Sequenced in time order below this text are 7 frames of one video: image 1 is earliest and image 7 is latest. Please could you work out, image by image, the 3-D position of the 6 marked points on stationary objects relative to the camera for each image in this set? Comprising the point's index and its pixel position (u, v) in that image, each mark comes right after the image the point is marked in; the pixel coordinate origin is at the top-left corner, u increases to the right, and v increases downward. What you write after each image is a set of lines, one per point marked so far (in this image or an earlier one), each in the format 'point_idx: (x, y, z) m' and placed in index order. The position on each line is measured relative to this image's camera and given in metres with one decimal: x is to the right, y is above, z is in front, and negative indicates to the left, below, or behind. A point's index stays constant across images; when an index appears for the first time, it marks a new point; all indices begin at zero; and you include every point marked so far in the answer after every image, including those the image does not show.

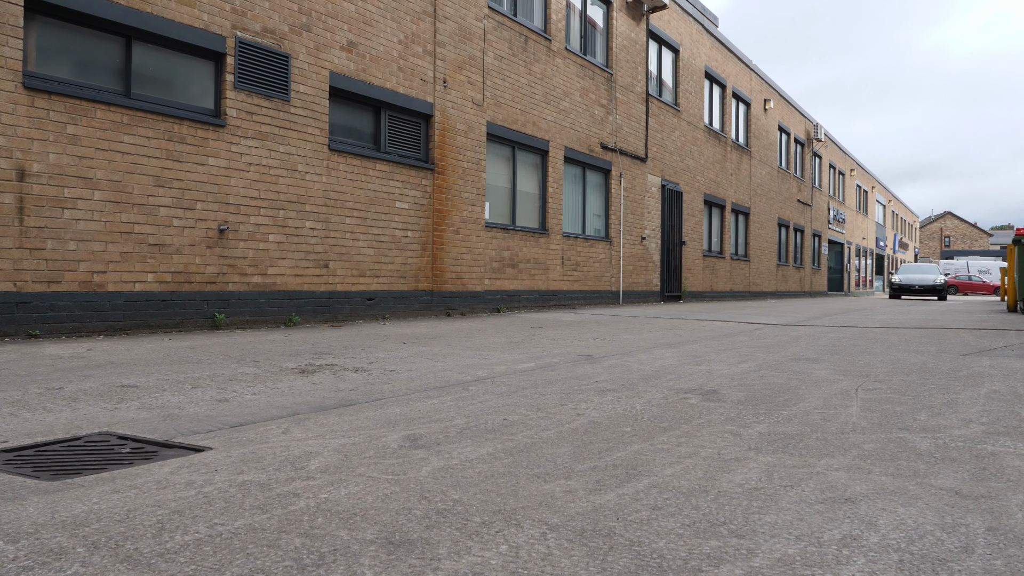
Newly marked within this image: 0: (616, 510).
0: (+0.3, -0.6, +2.1) m
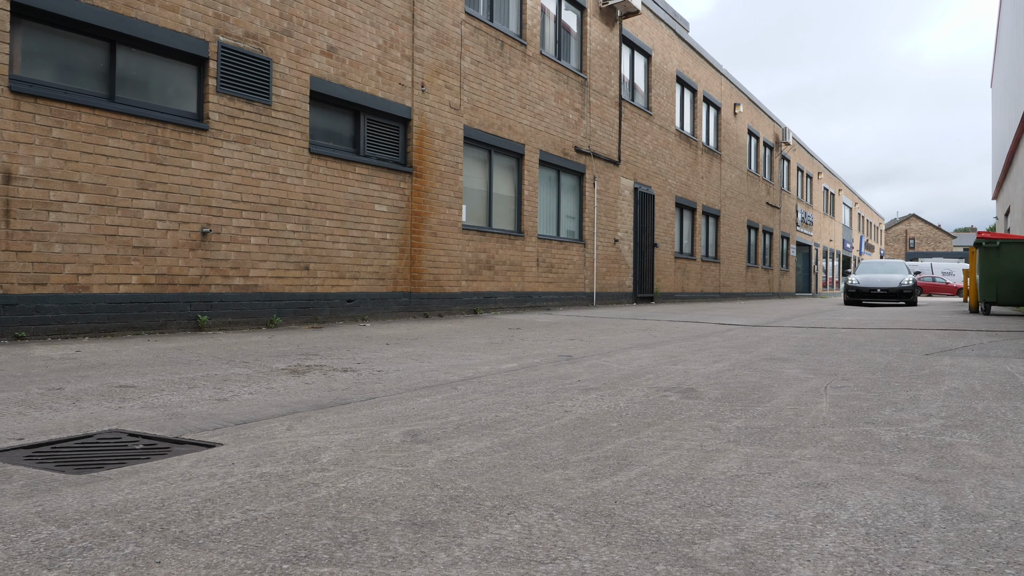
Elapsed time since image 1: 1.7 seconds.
0: (+0.3, -0.6, +2.3) m
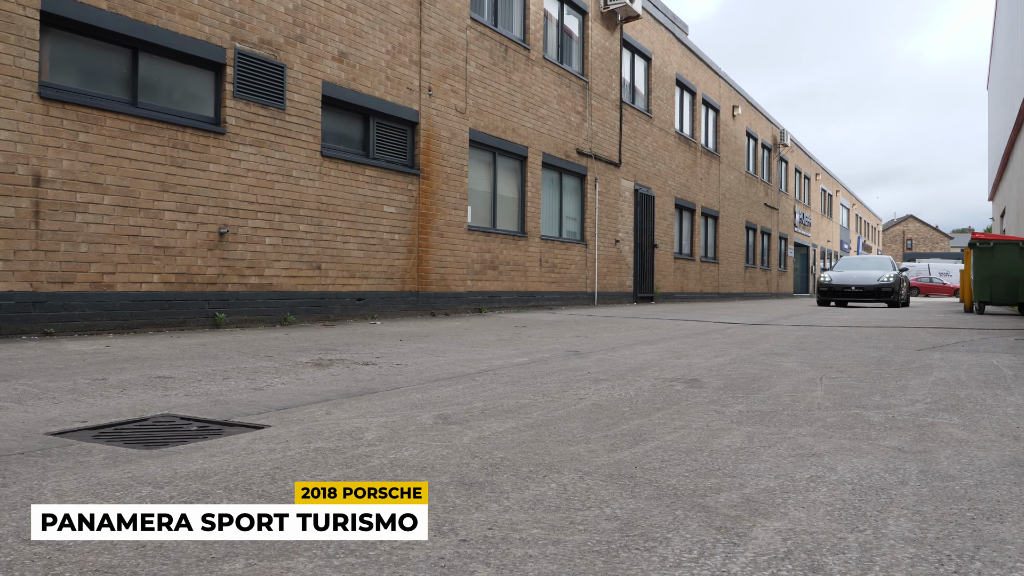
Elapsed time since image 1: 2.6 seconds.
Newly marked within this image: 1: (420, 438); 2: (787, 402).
0: (+0.4, -0.6, +2.6) m
1: (-0.4, -0.6, +3.2) m
2: (+1.5, -0.6, +4.1) m
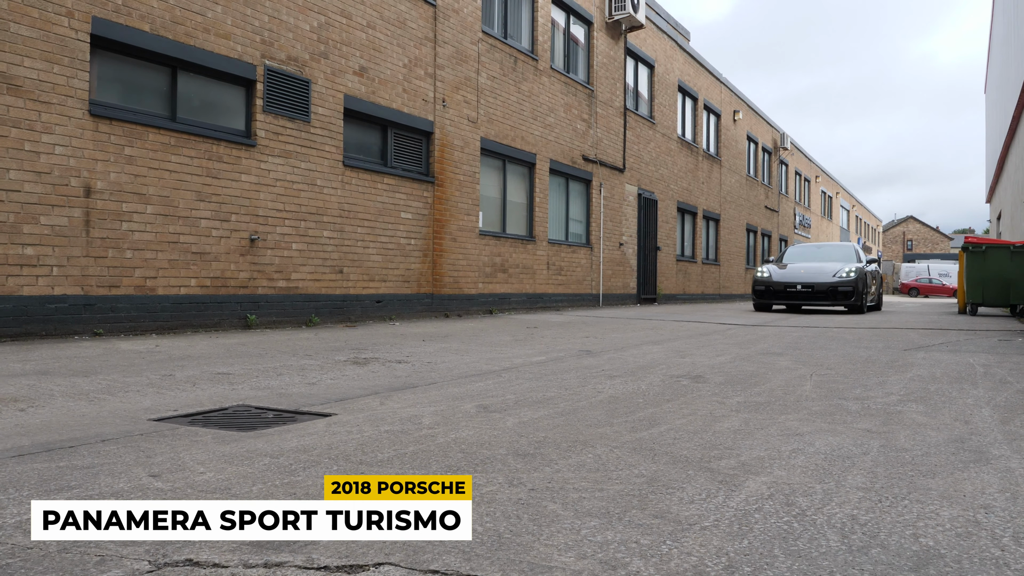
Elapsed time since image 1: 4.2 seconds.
0: (+0.6, -0.6, +3.2) m
1: (-0.2, -0.7, +3.8) m
2: (+1.6, -0.6, +4.7) m
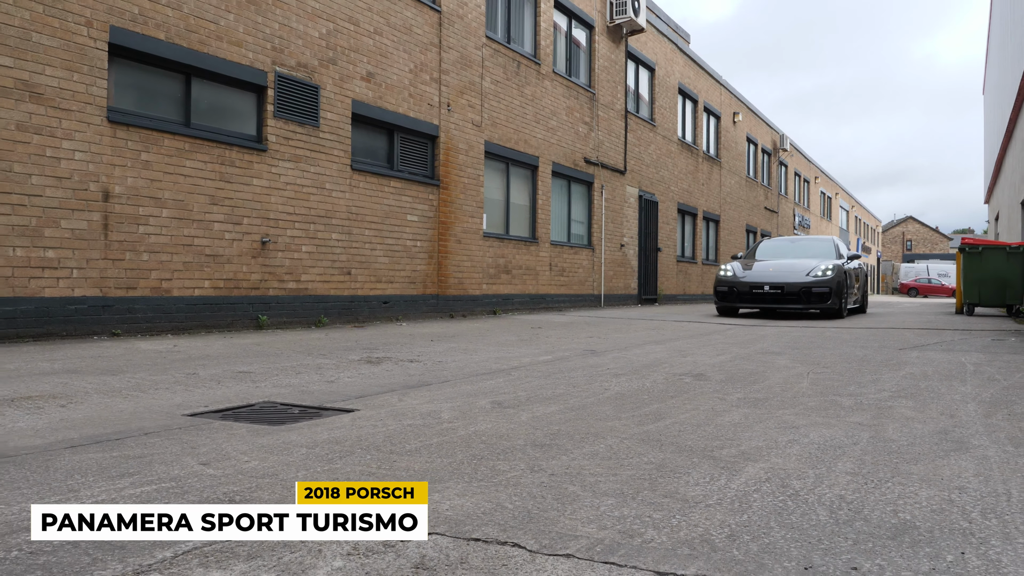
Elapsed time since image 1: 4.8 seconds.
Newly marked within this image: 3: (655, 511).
0: (+0.7, -0.6, +3.5) m
1: (-0.1, -0.7, +4.1) m
2: (+1.7, -0.7, +4.9) m
3: (+0.4, -0.6, +2.2) m
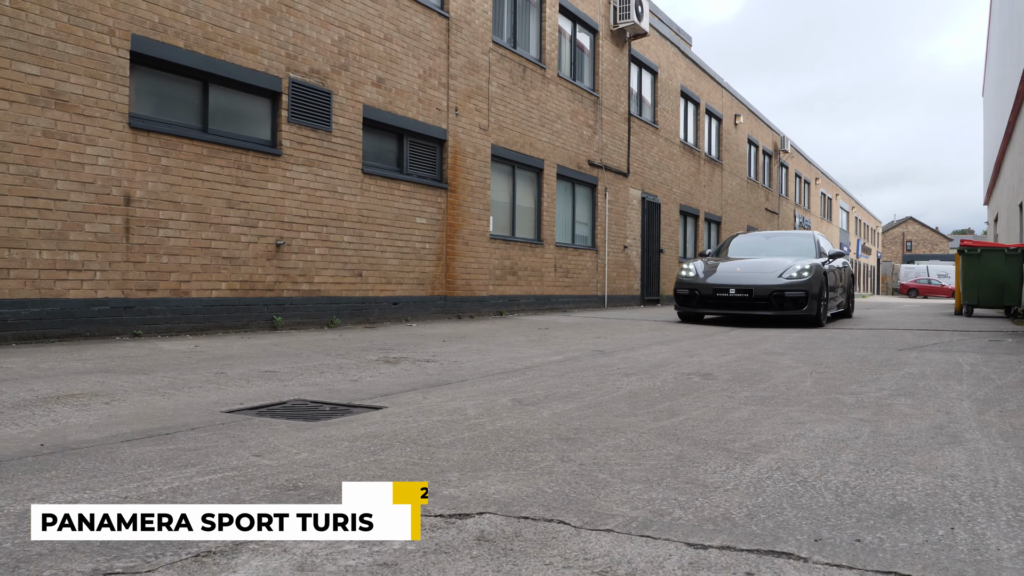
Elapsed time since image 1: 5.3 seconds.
0: (+0.8, -0.7, +3.7) m
1: (0.0, -0.7, +4.3) m
2: (+1.8, -0.7, +5.2) m
3: (+0.5, -0.6, +2.4) m
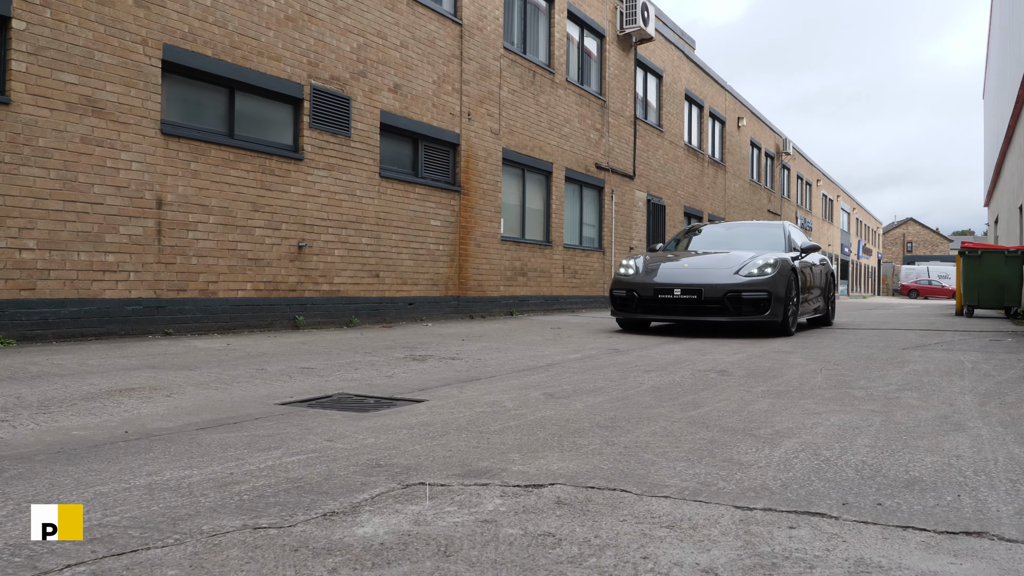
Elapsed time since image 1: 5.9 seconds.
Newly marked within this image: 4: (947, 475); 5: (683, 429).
0: (+1.0, -0.7, +4.1) m
1: (+0.2, -0.7, +4.7) m
2: (+2.0, -0.7, +5.5) m
3: (+0.7, -0.7, +2.7) m
4: (+1.5, -0.7, +2.7) m
5: (+0.8, -0.7, +3.7) m
